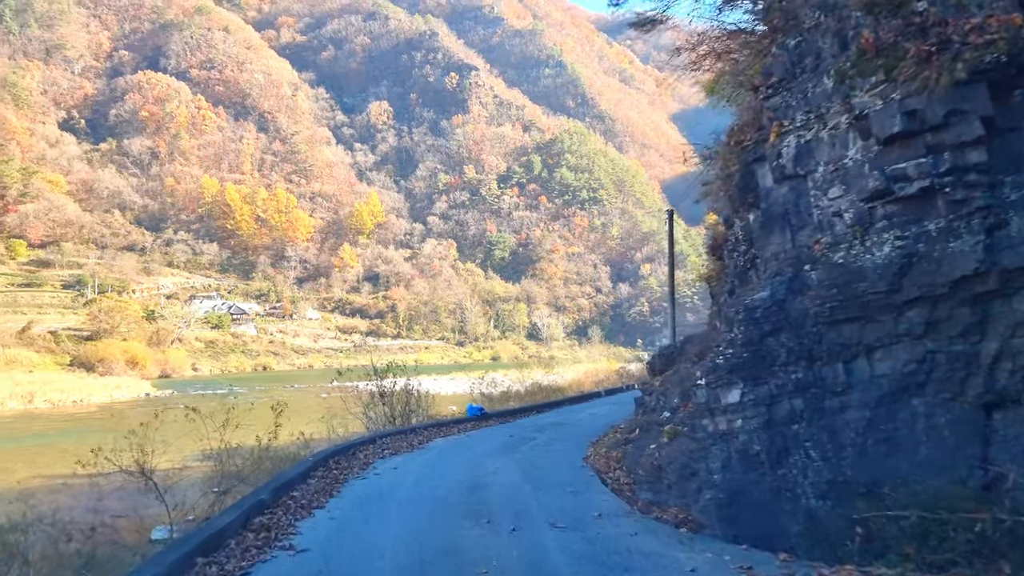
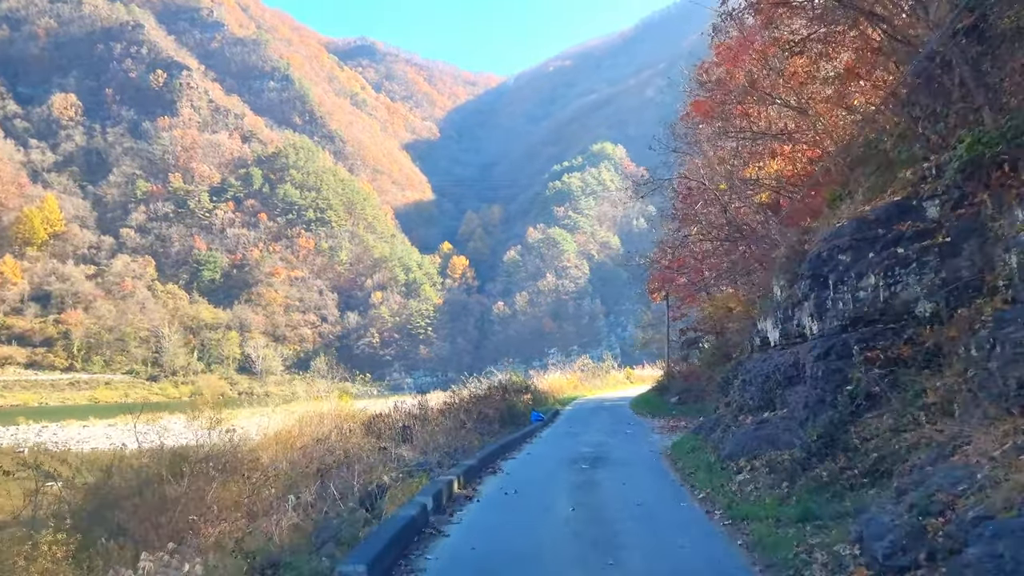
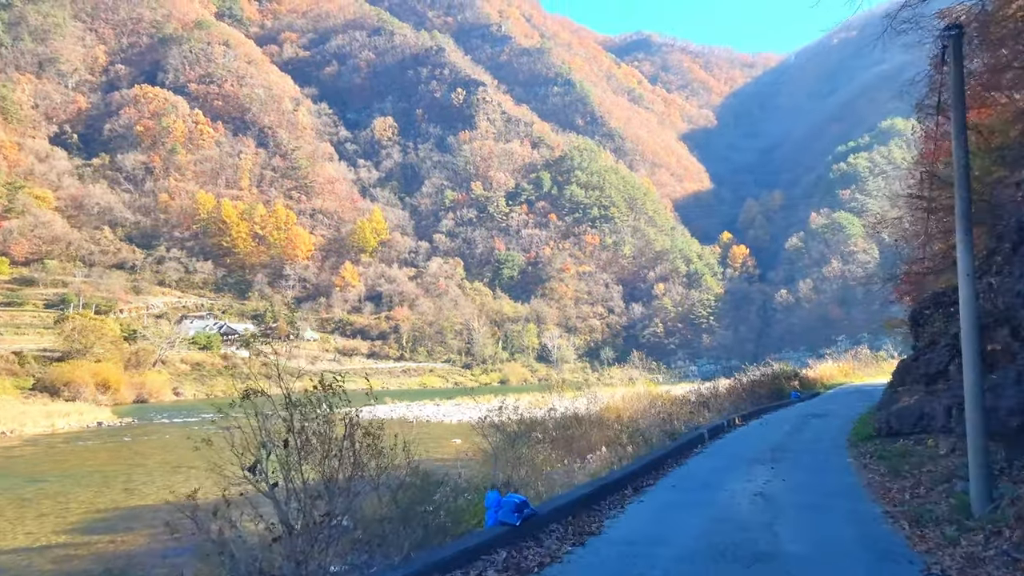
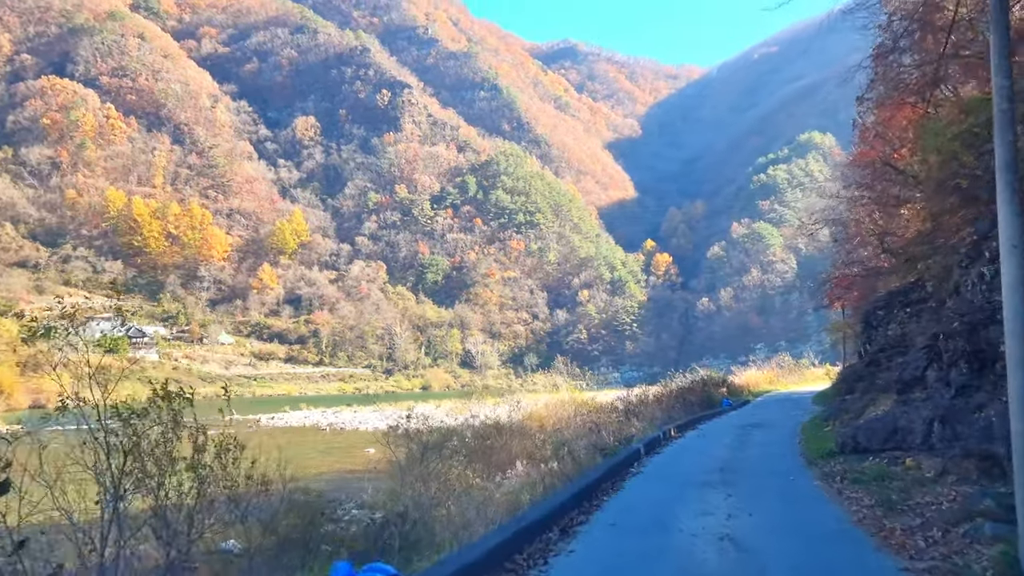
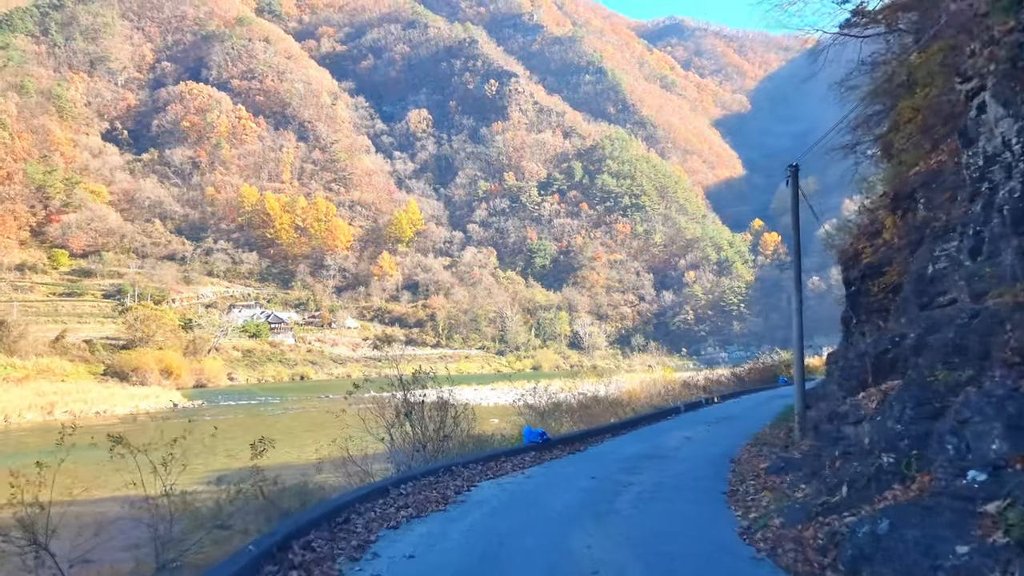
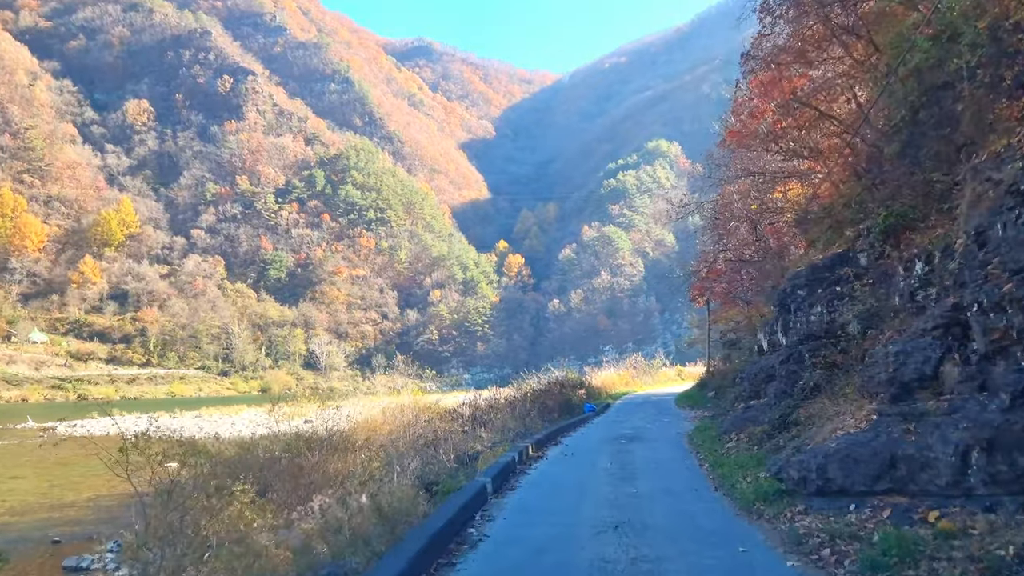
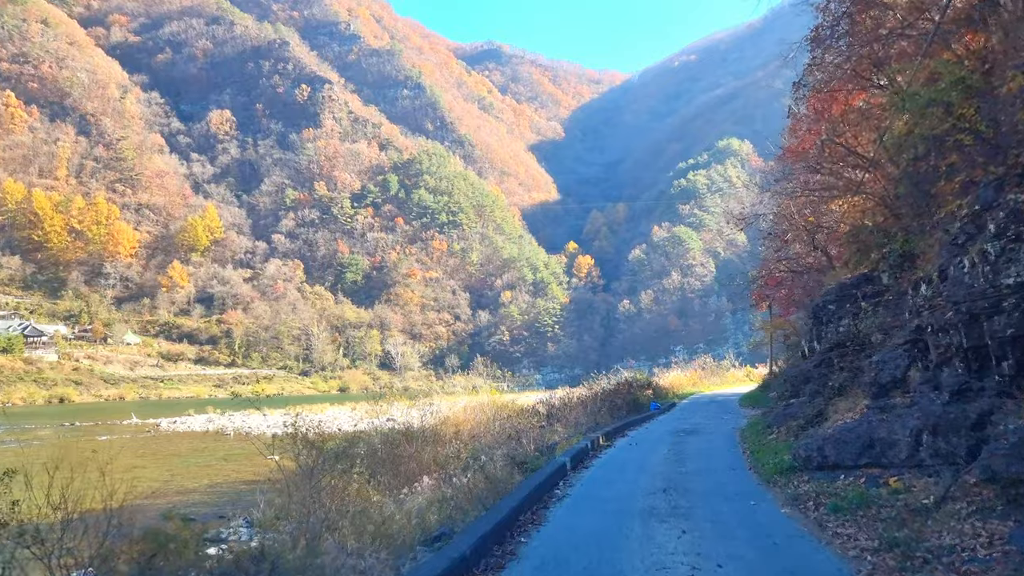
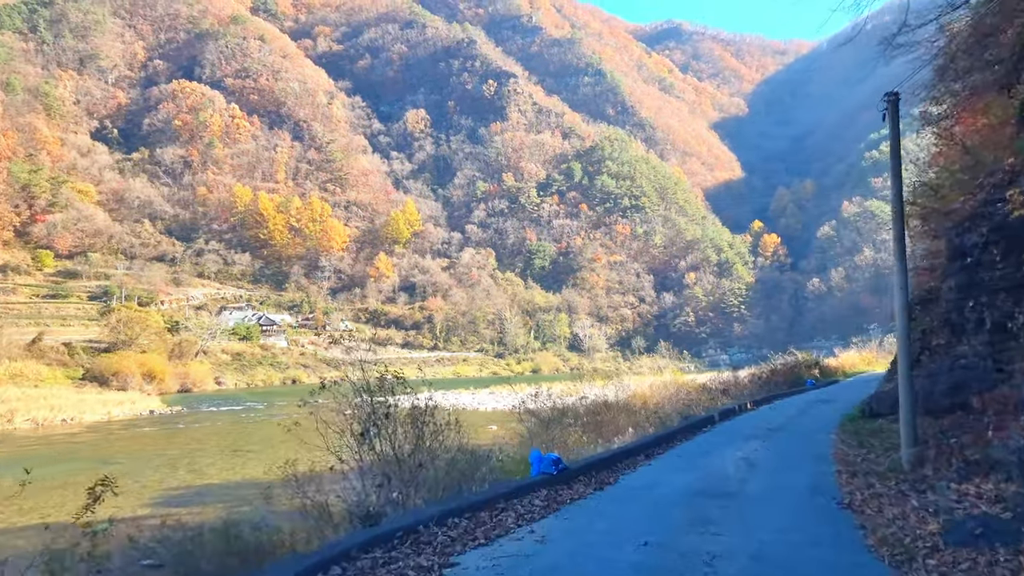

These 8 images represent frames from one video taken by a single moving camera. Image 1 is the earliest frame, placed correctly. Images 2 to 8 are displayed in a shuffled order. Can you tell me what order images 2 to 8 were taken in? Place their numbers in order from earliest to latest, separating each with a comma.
5, 8, 3, 4, 7, 6, 2
